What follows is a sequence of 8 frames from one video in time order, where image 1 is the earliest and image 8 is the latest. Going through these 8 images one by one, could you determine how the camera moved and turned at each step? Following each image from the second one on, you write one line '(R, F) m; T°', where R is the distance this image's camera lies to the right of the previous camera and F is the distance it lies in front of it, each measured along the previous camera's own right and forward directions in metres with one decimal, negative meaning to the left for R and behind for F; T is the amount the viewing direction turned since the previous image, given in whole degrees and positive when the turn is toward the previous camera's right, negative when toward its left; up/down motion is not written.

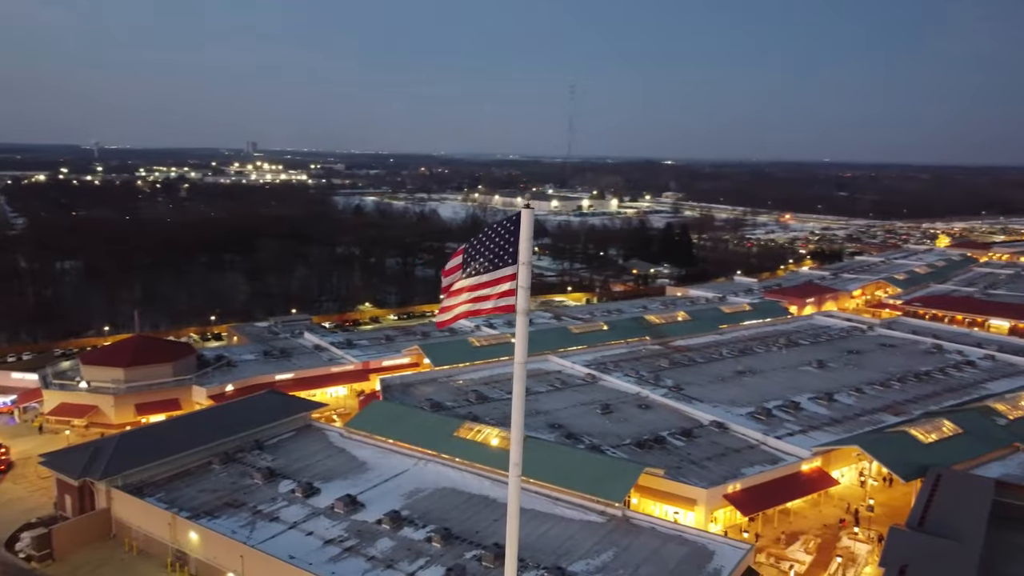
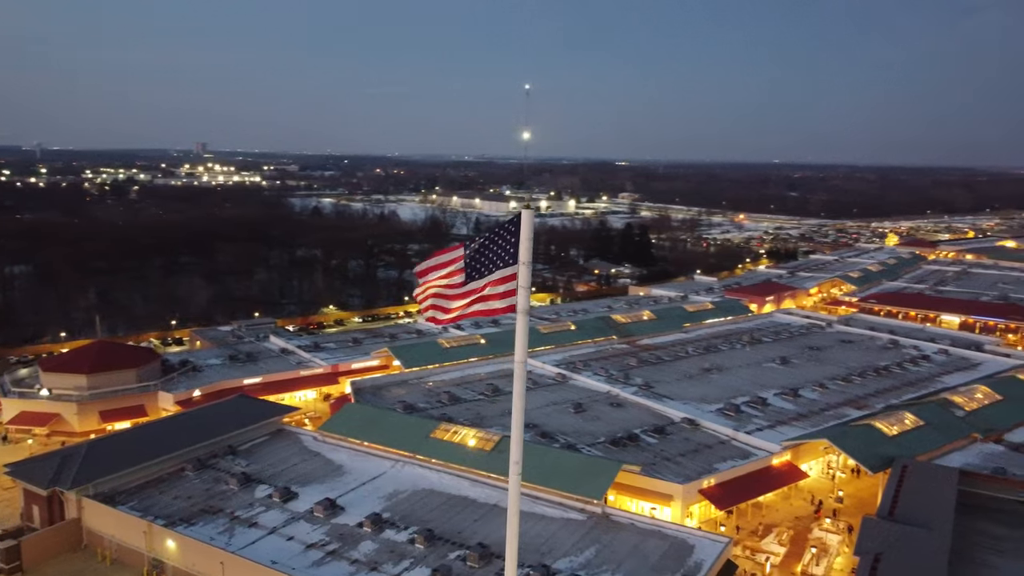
(-0.3, -0.1) m; +3°
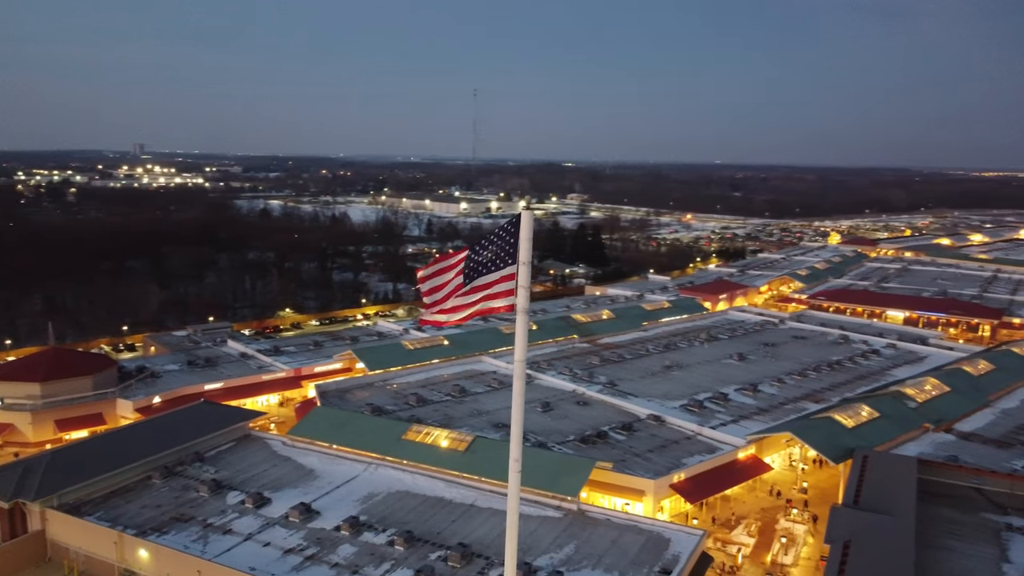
(-0.4, -0.1) m; +4°
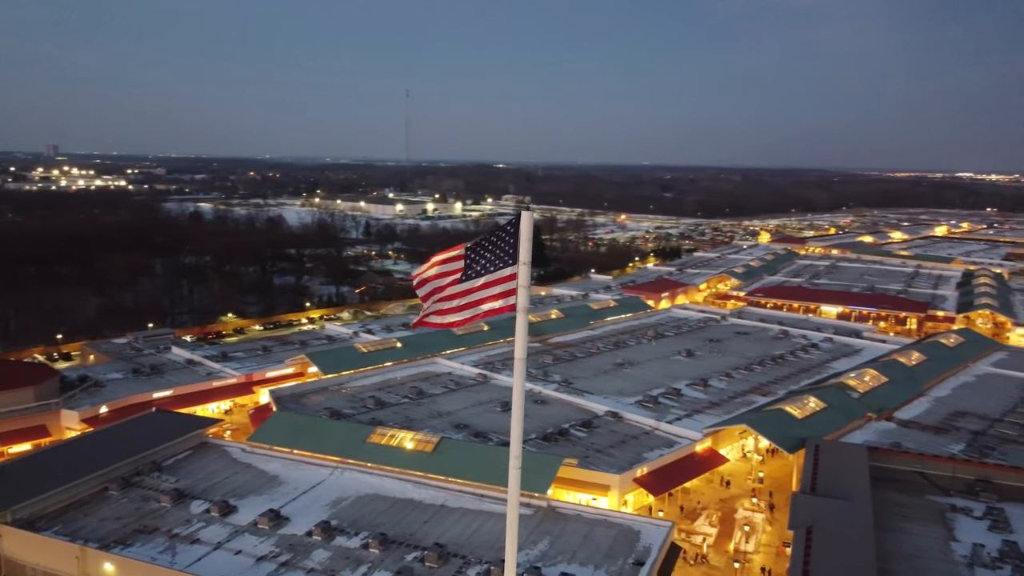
(-0.5, -0.1) m; +5°
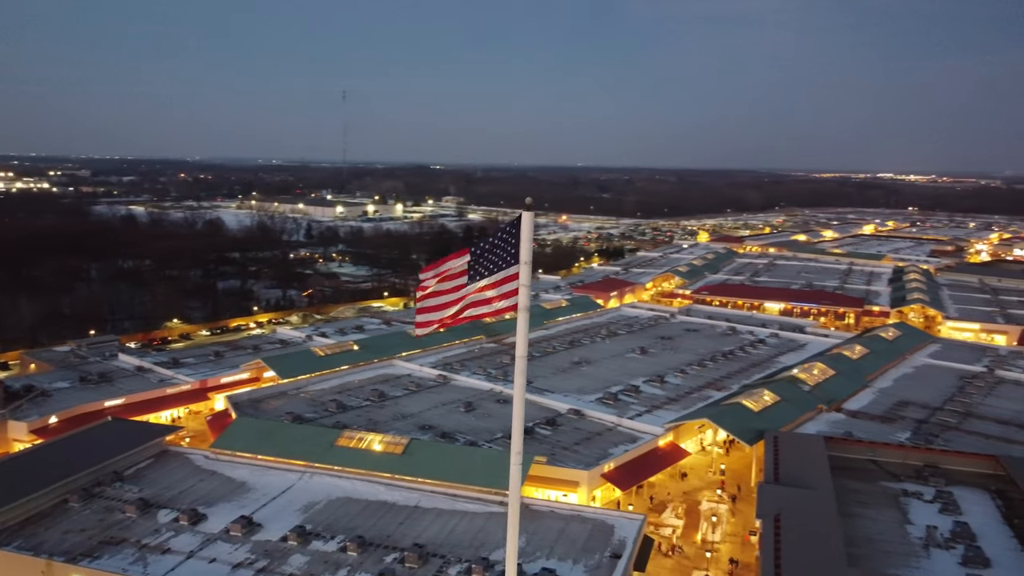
(-0.5, -0.1) m; +4°
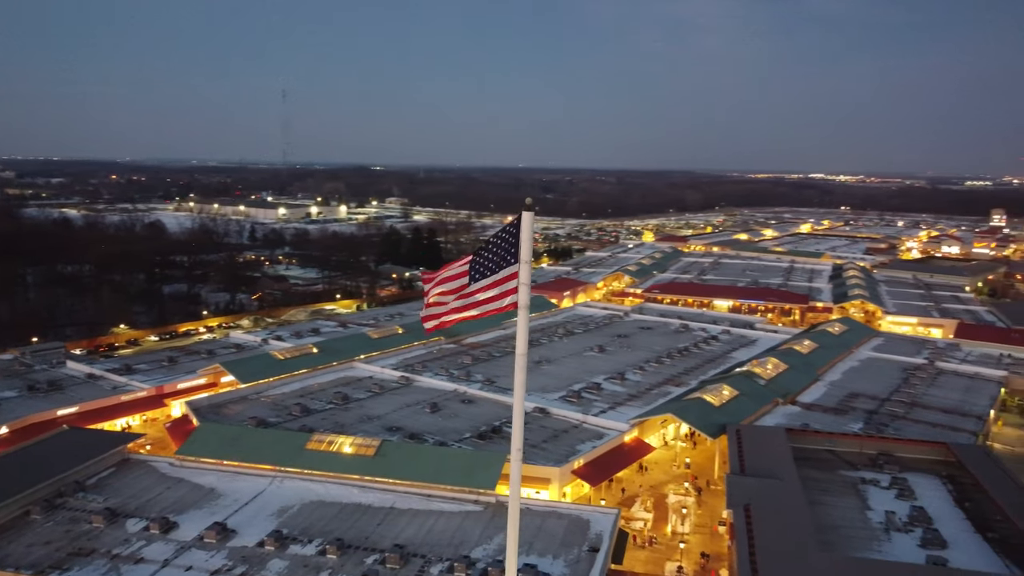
(-0.5, -0.1) m; +4°
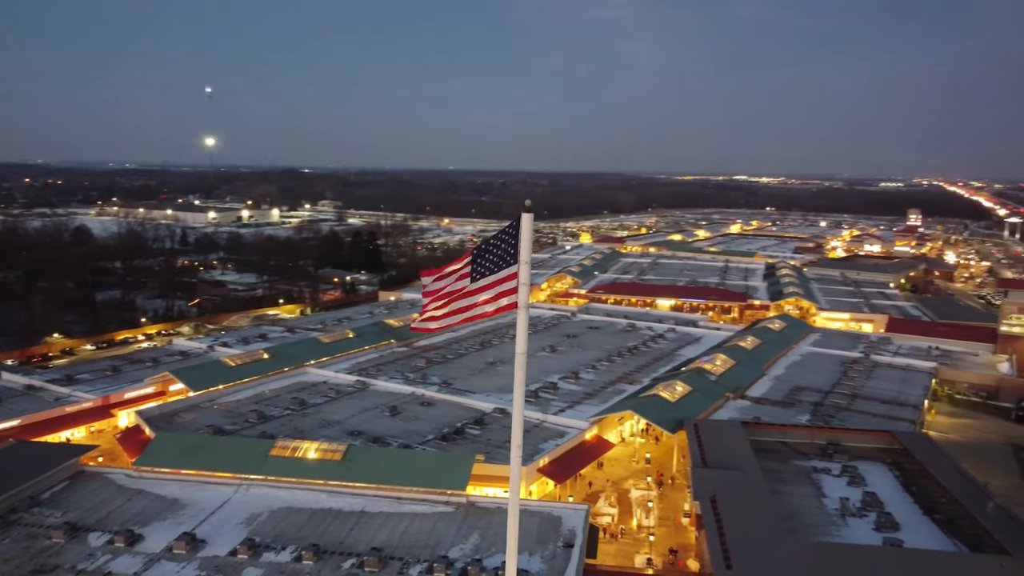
(-0.5, -0.1) m; +5°
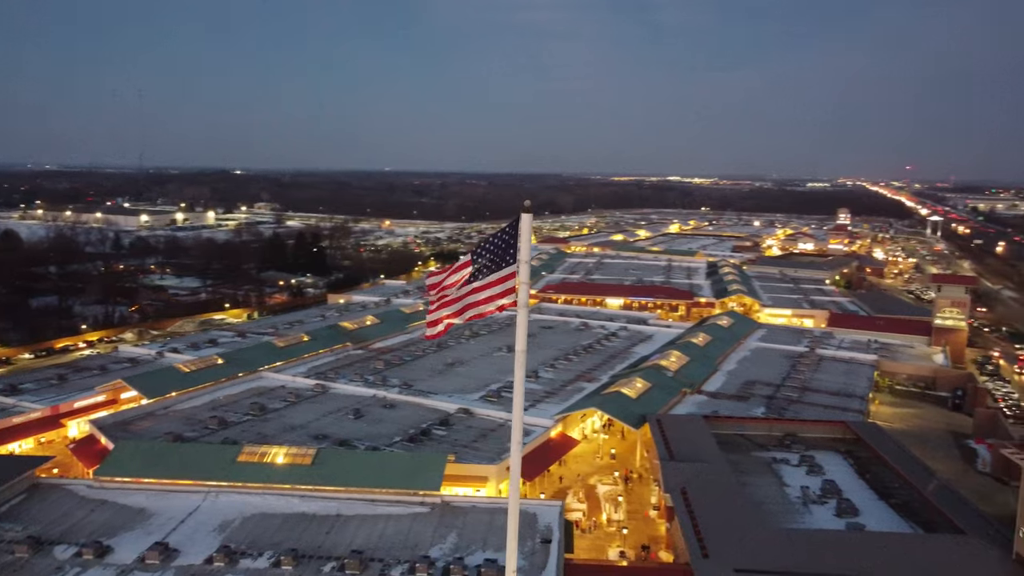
(-0.5, -0.1) m; +4°
